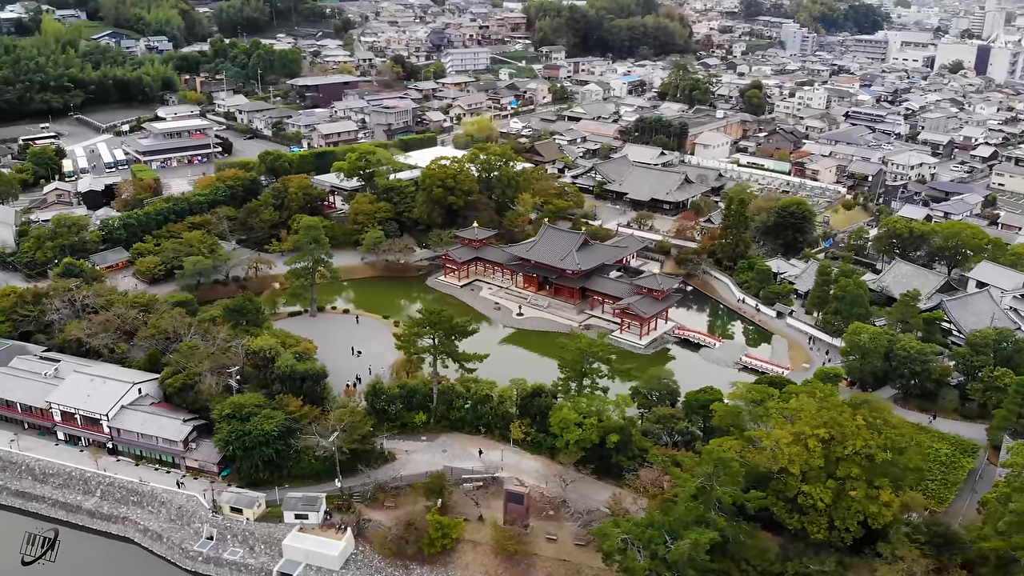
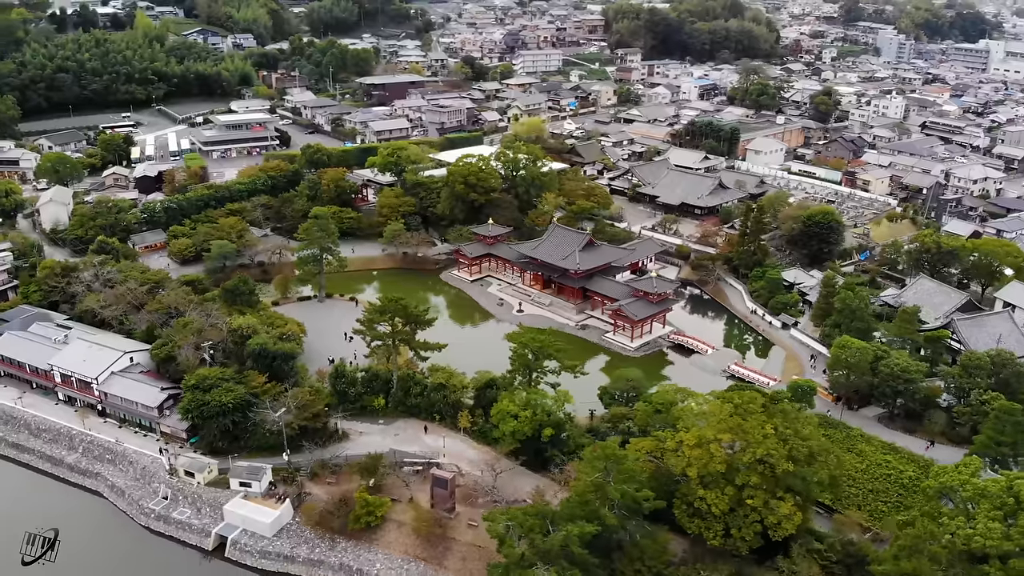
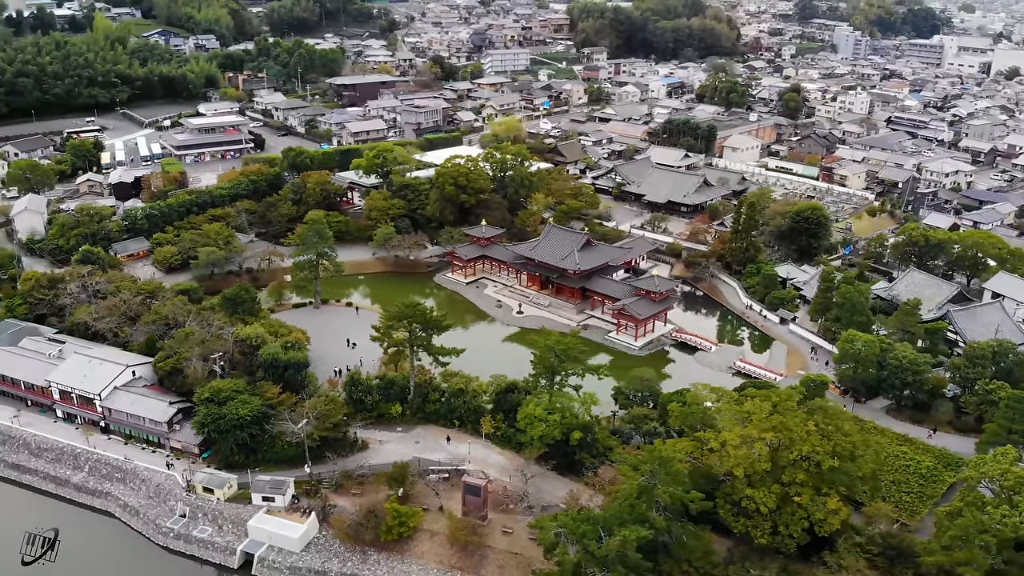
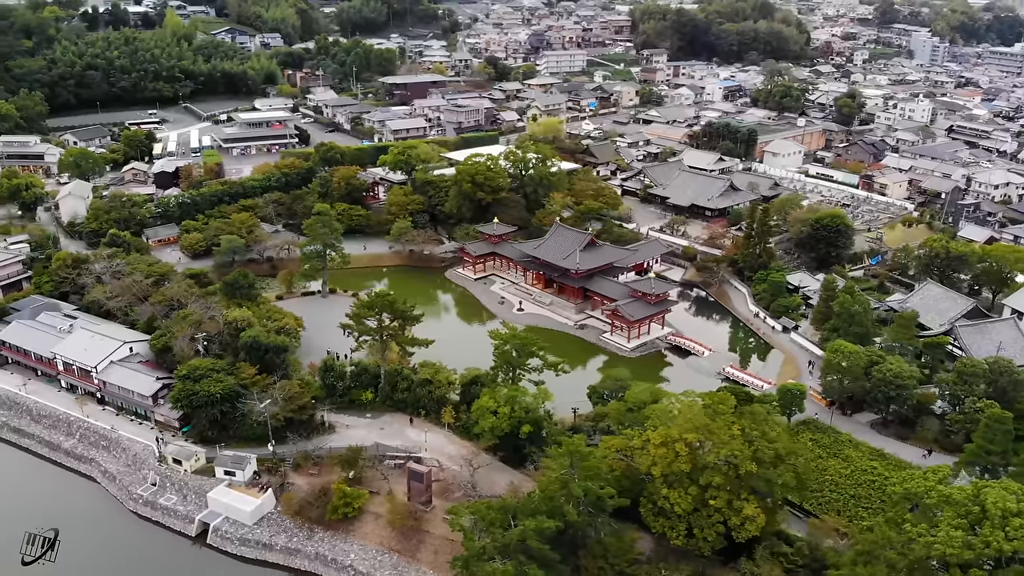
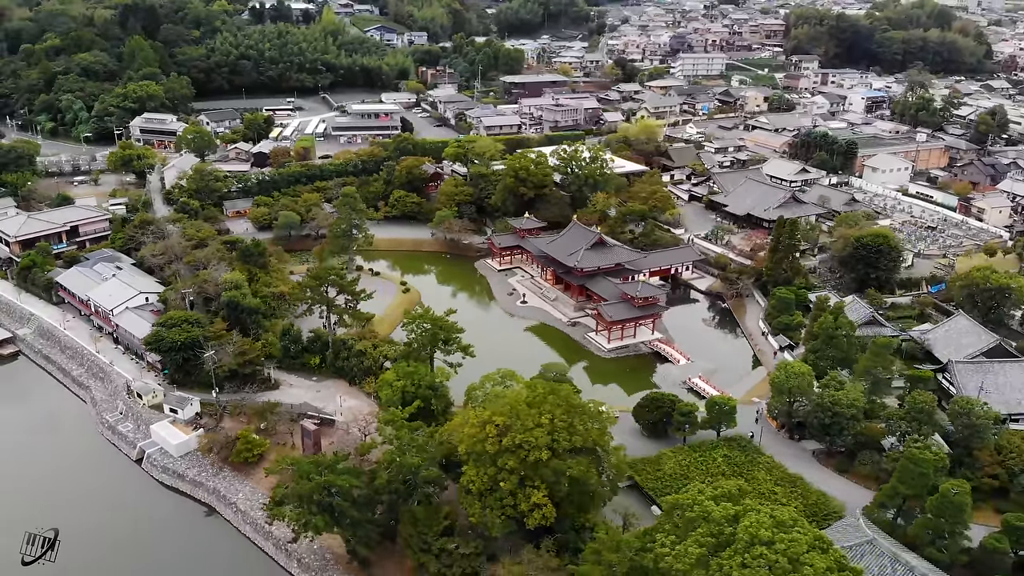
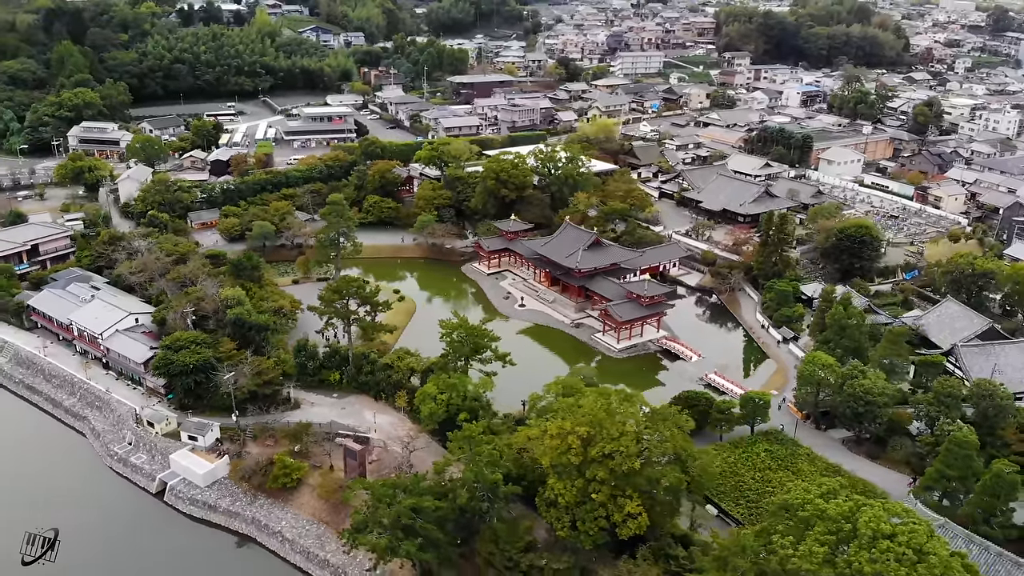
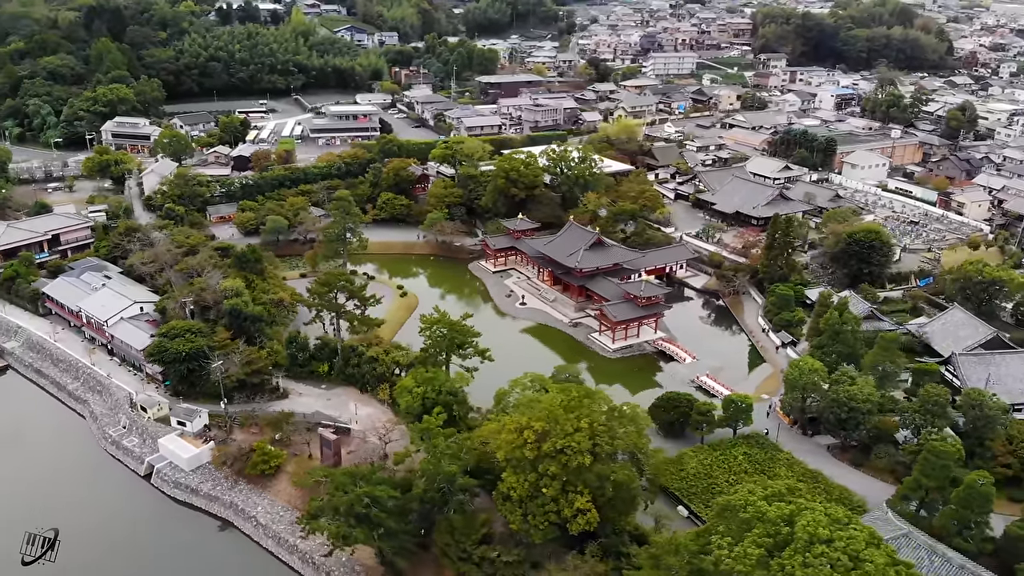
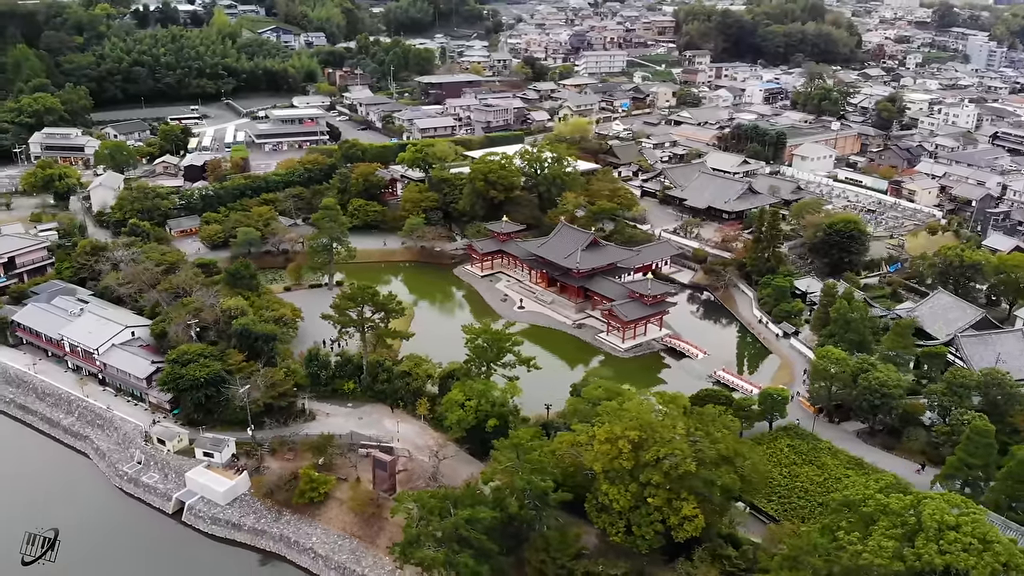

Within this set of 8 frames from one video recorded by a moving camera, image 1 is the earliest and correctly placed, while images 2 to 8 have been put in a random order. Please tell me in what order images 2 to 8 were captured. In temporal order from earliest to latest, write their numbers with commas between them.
3, 2, 4, 8, 6, 7, 5
